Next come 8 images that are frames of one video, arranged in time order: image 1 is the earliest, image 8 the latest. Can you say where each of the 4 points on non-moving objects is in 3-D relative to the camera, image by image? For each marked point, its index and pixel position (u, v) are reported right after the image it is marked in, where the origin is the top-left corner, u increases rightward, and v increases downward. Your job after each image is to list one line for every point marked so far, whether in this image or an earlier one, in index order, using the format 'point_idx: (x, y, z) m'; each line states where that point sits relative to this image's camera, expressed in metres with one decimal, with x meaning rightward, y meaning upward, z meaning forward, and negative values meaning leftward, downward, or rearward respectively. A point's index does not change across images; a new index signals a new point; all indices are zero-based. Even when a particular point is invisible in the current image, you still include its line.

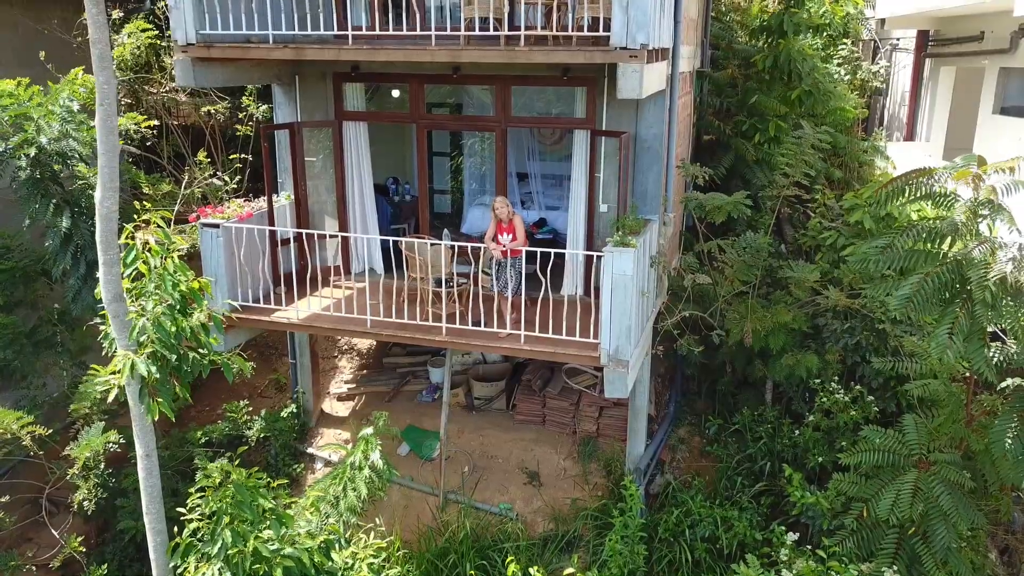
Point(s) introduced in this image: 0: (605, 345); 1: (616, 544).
0: (+0.7, -0.4, +6.6) m
1: (+0.9, -2.1, +6.8) m
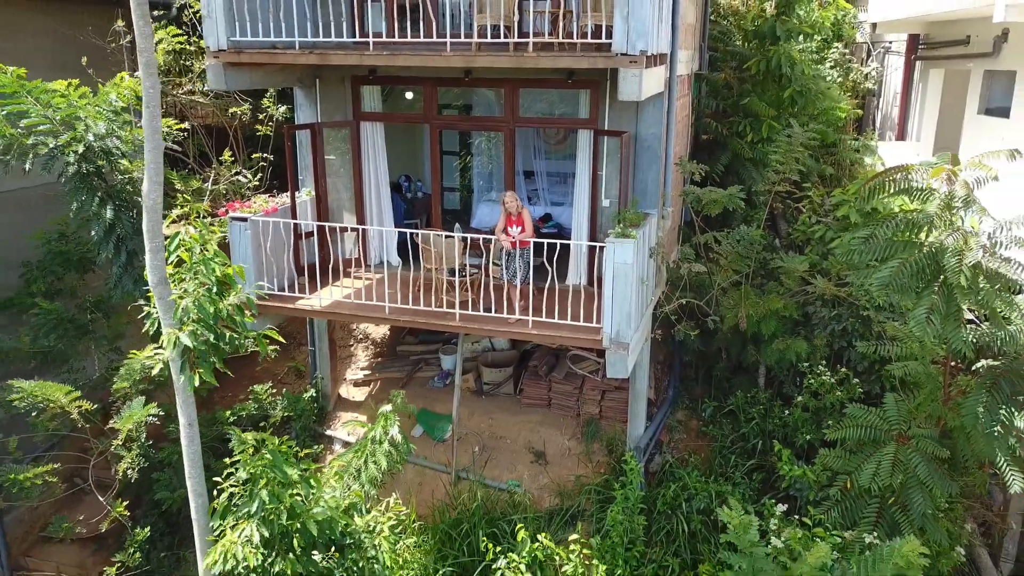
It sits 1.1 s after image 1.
0: (+0.8, -0.3, +7.1) m
1: (+1.0, -2.0, +7.3) m
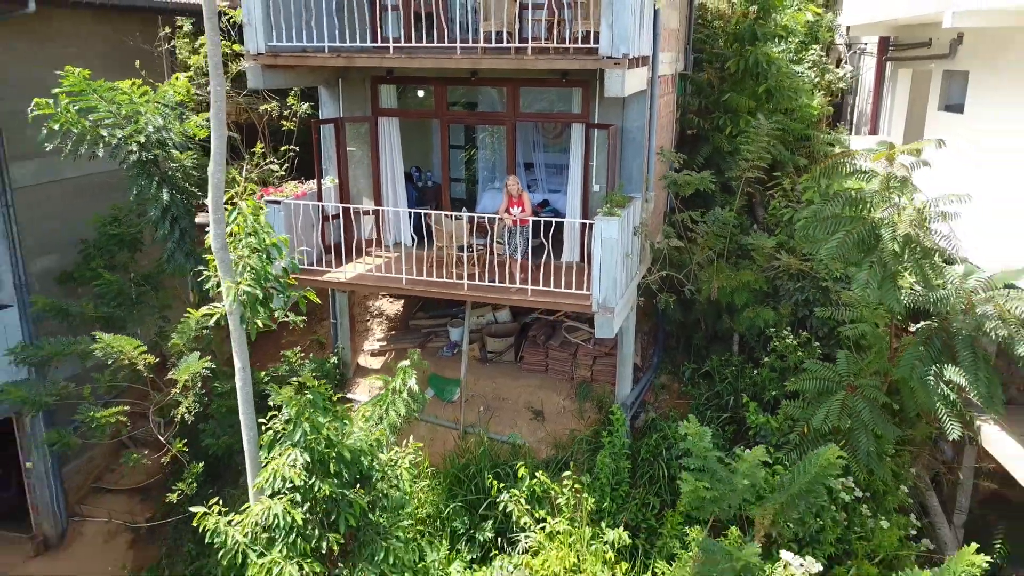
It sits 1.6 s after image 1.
0: (+0.8, -0.1, +8.2) m
1: (+1.0, -1.7, +8.4) m
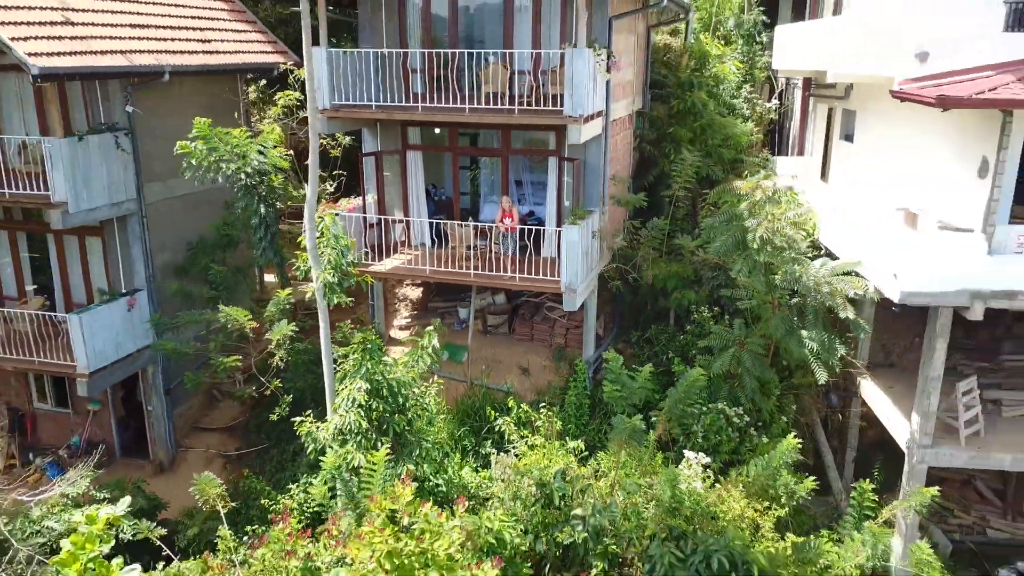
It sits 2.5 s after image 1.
0: (+0.7, +0.1, +11.6) m
1: (+0.9, -1.5, +11.8) m
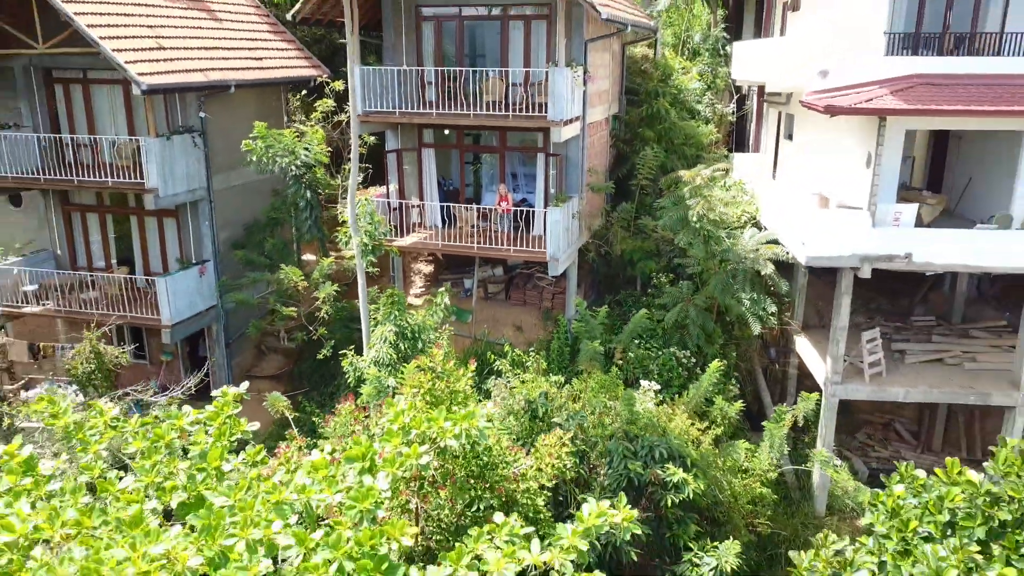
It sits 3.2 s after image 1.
0: (+0.6, +0.7, +14.6) m
1: (+0.8, -1.0, +14.8) m
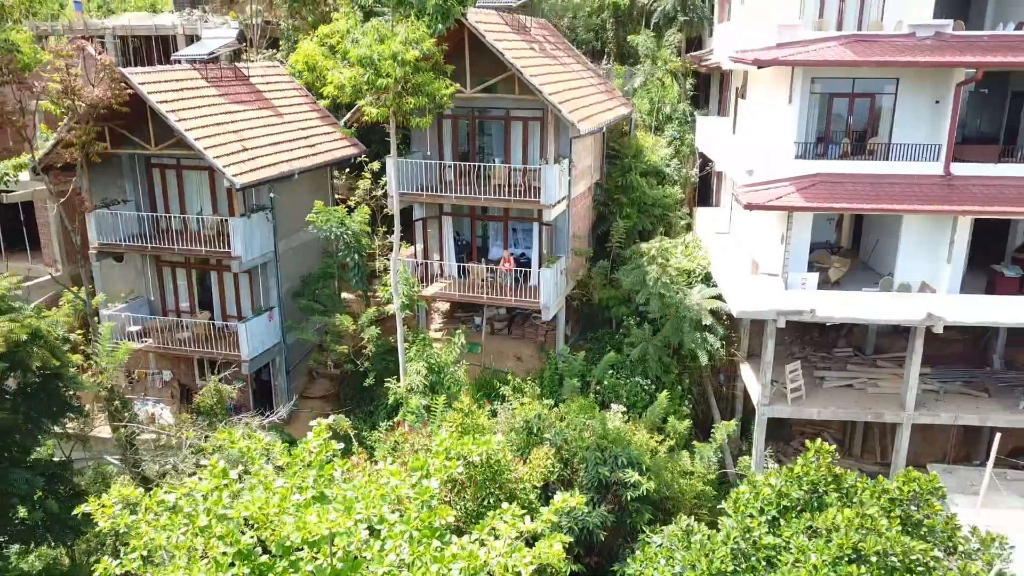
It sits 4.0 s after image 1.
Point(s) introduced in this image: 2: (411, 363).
0: (+0.7, -0.3, +18.8) m
1: (+0.8, -2.0, +19.0) m
2: (-2.2, -1.6, +17.7) m
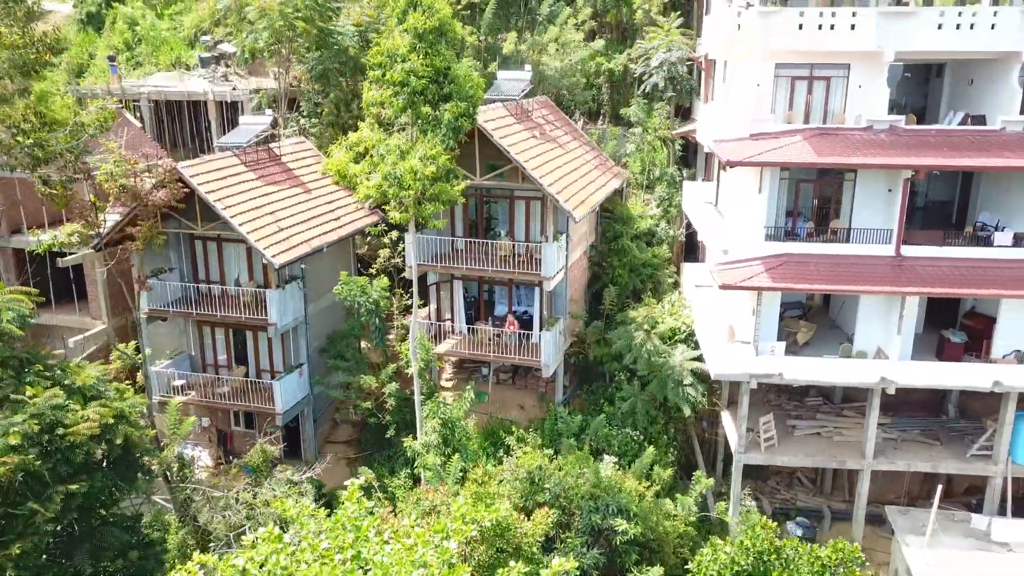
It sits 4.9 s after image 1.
0: (+0.8, -1.9, +21.2) m
1: (+0.9, -3.6, +21.4) m
2: (-2.1, -3.2, +20.0) m
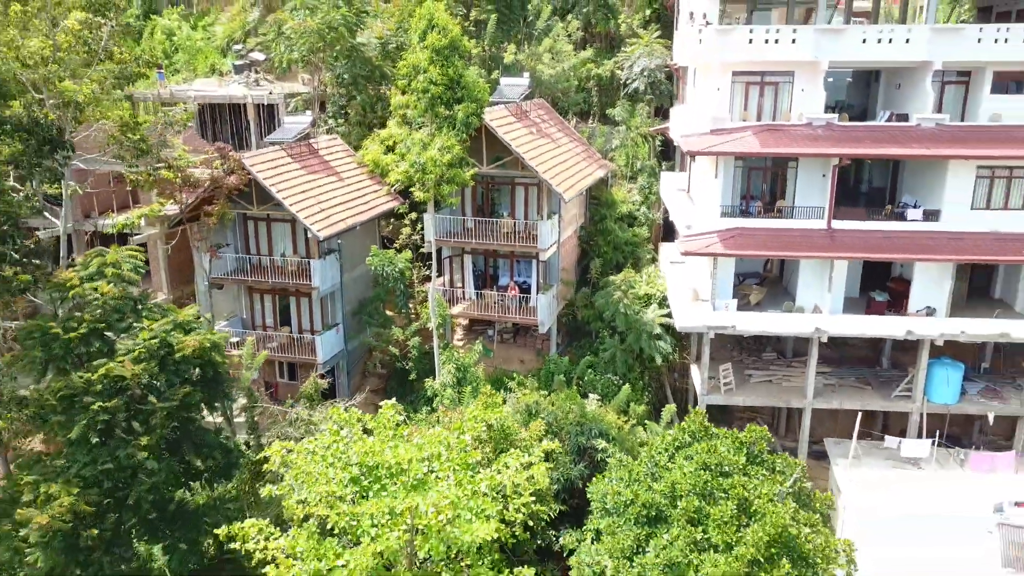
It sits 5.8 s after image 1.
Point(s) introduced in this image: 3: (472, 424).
0: (+0.8, -1.0, +25.5) m
1: (+1.0, -2.6, +25.7) m
2: (-2.0, -2.3, +24.4) m
3: (-0.8, -3.0, +18.3) m
